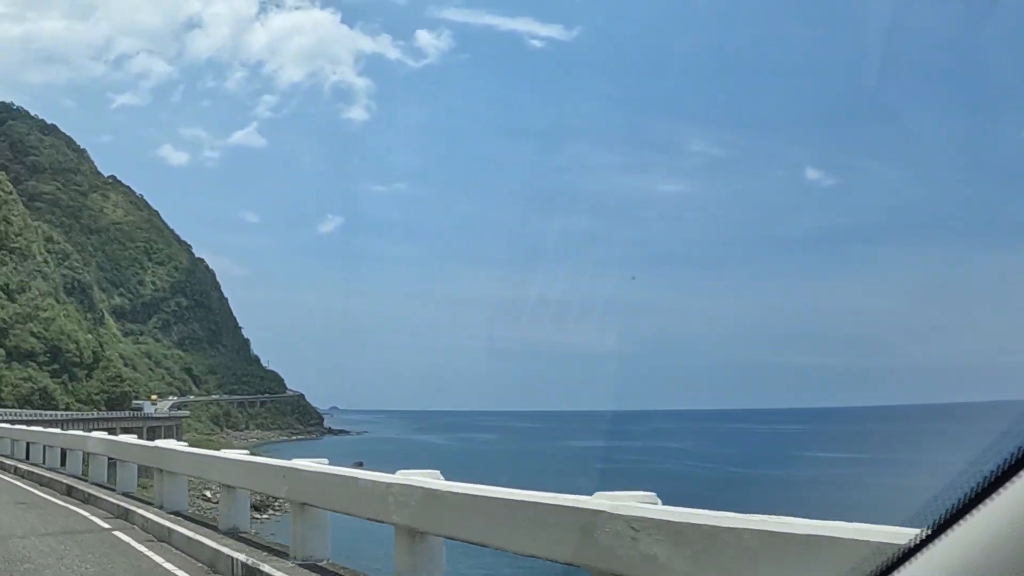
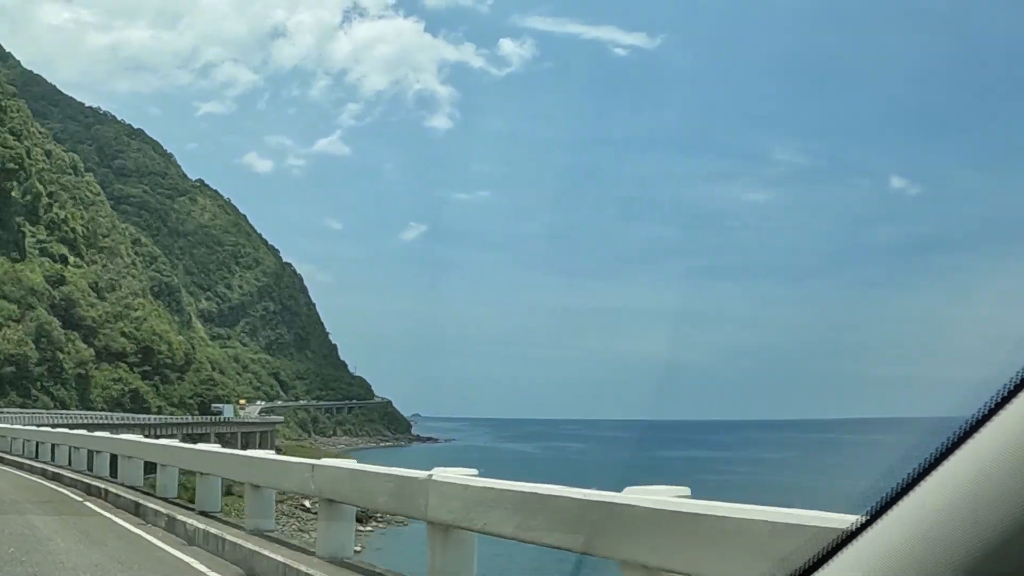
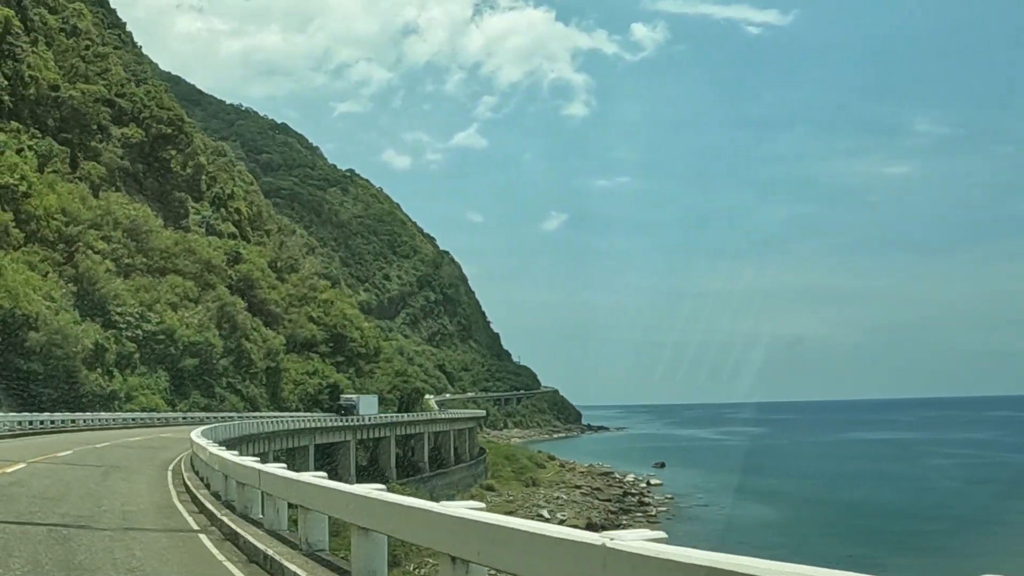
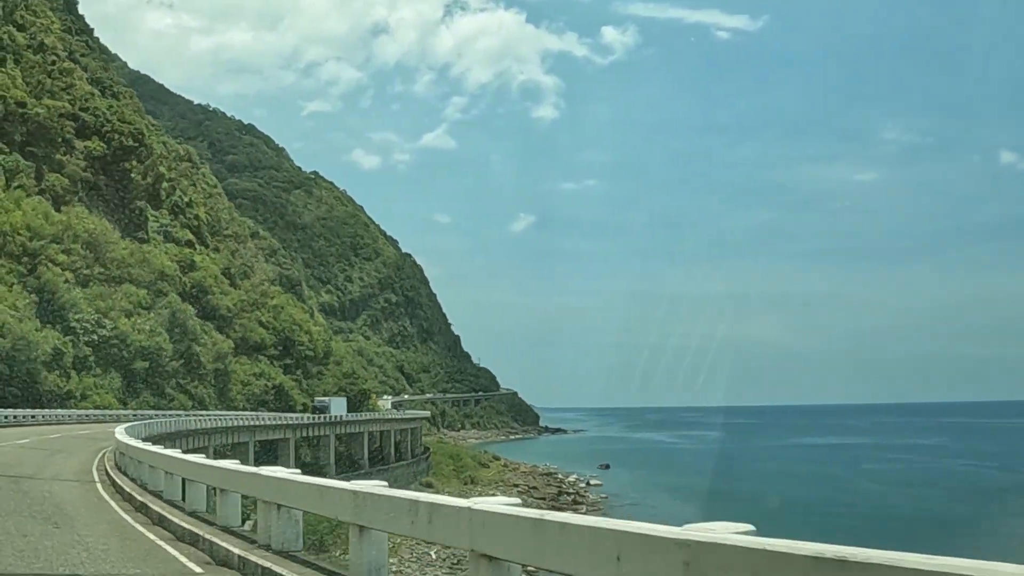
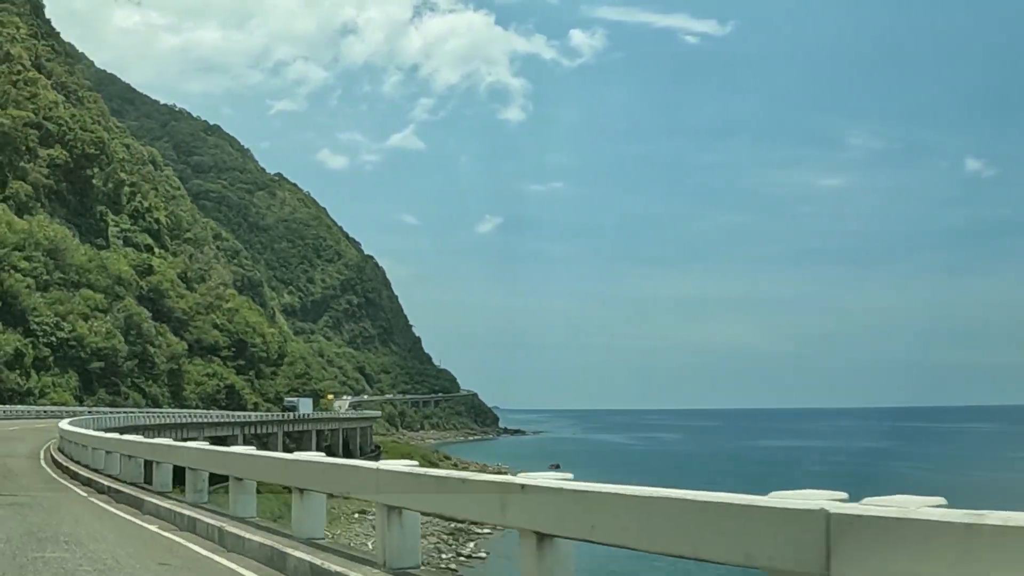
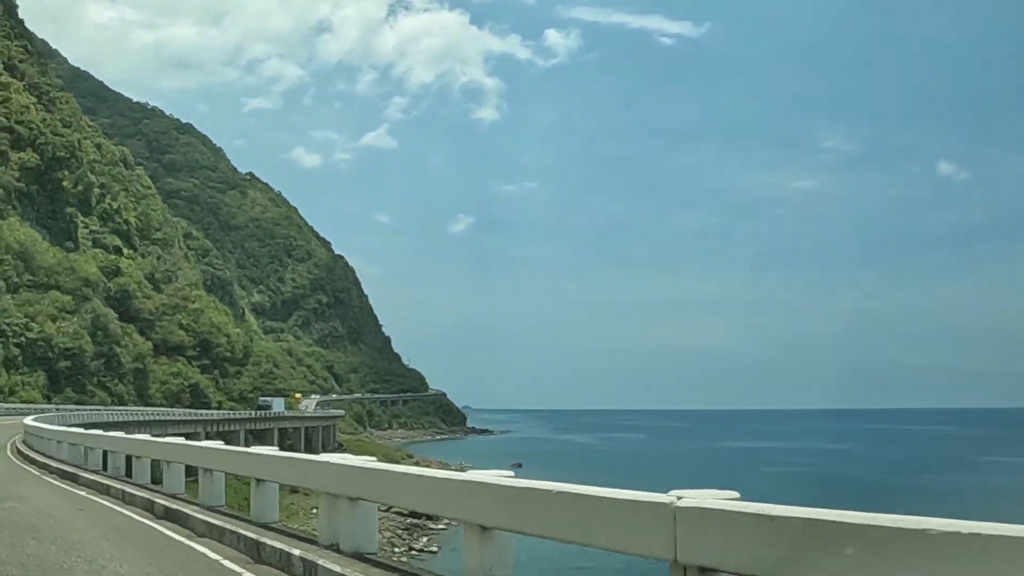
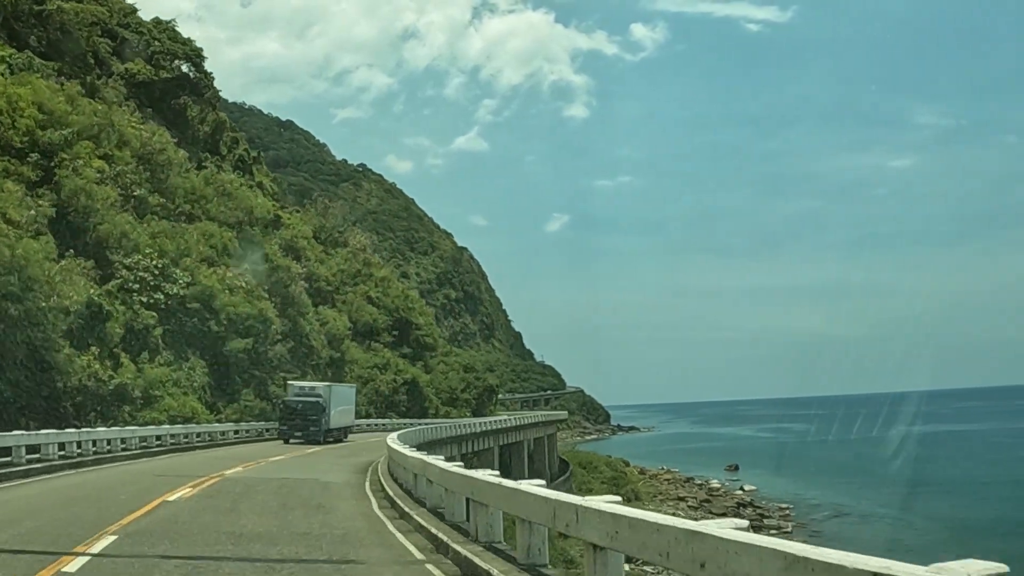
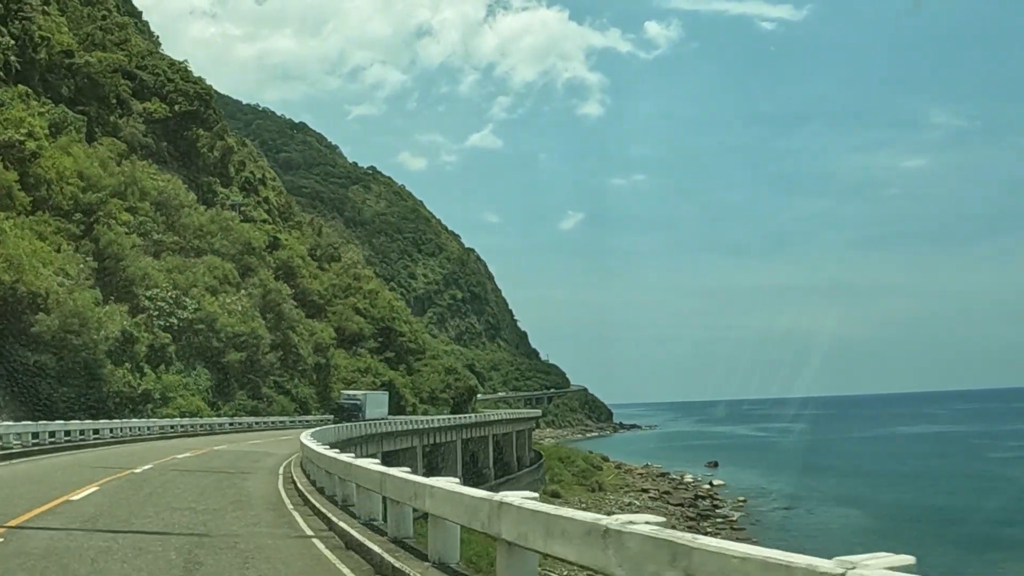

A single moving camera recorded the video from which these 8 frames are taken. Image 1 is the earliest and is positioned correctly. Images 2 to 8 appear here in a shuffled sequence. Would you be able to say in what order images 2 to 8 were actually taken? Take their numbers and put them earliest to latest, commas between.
2, 6, 5, 4, 3, 8, 7
